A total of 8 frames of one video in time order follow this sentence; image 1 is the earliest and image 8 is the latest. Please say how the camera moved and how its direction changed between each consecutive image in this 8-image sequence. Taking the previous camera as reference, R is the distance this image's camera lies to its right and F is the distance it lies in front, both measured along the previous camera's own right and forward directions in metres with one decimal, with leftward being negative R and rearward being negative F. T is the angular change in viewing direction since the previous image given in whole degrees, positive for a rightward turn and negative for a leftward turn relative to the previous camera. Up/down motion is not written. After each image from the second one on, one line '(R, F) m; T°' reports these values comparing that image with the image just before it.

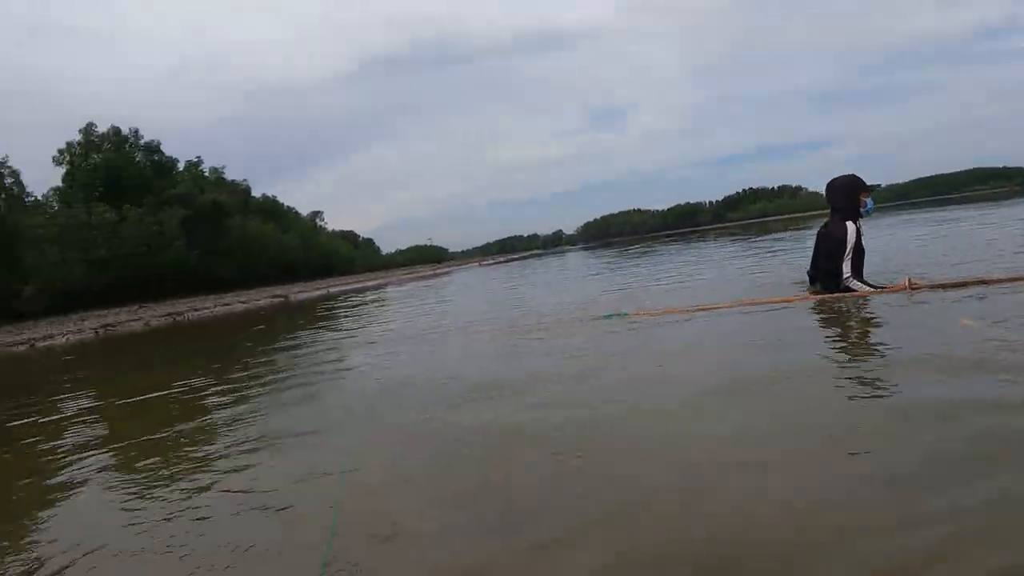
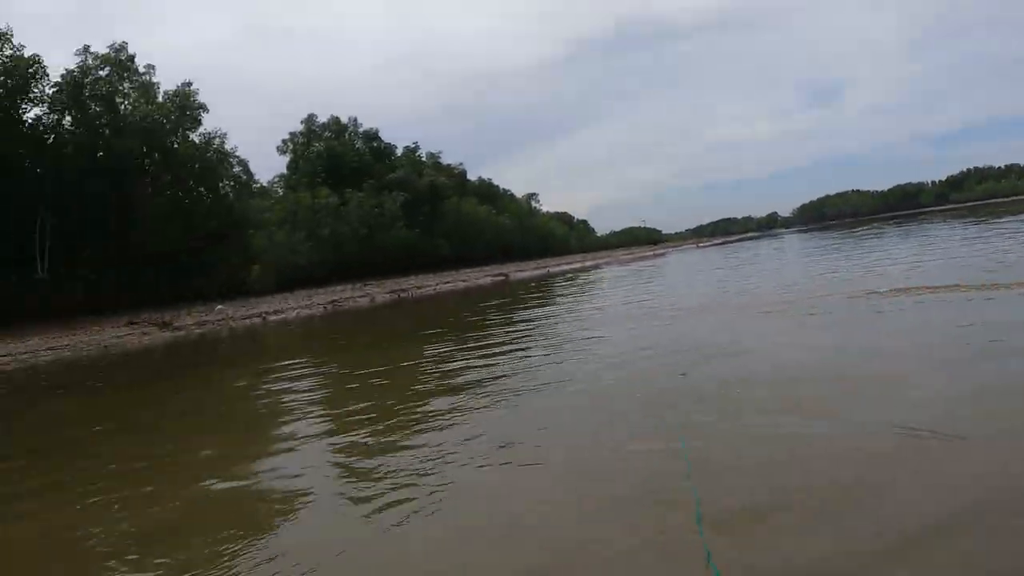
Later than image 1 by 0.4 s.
(-1.4, +1.4) m; -12°
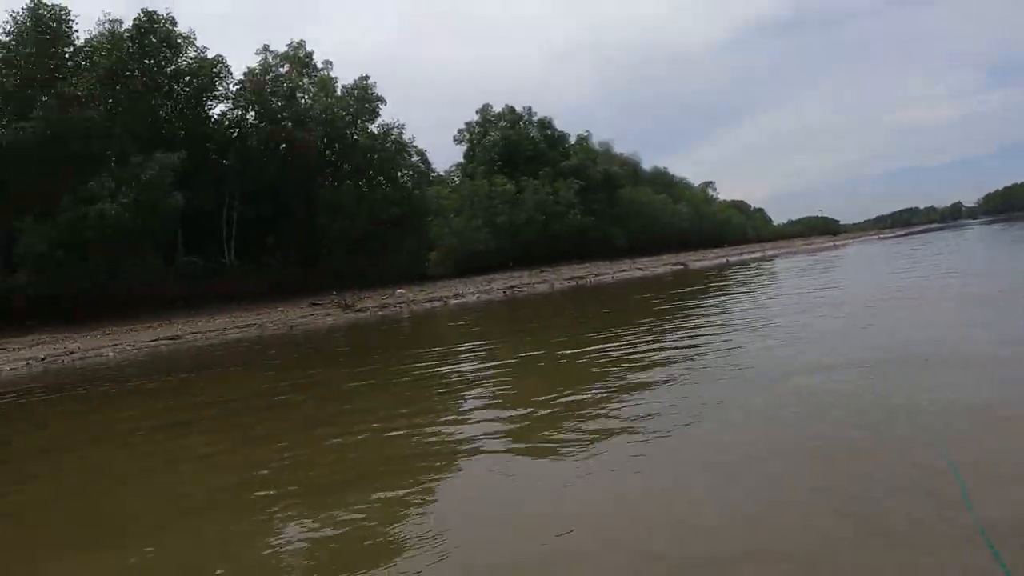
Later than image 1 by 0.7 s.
(-1.2, +0.3) m; -8°
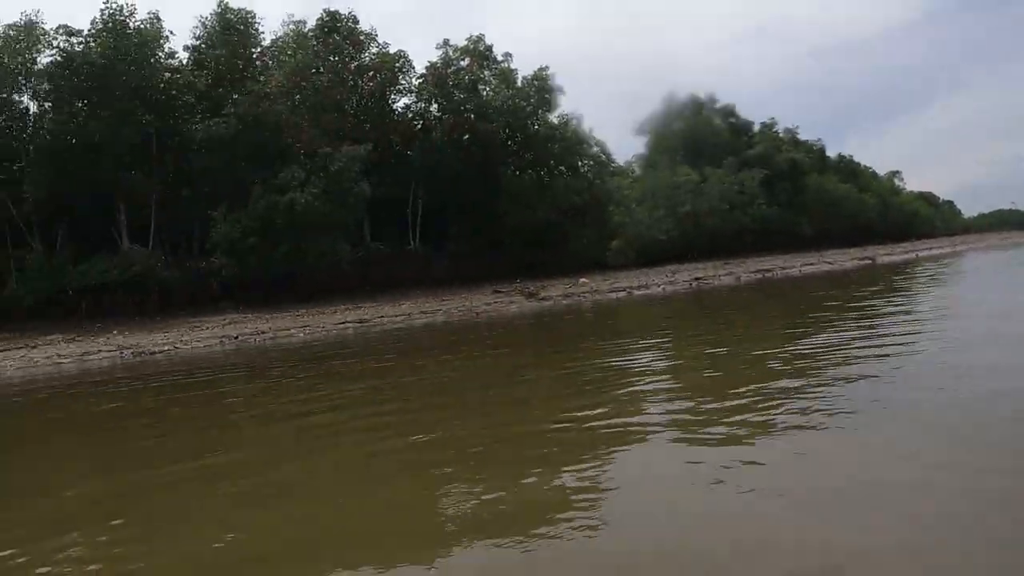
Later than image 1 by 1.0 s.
(-1.6, +0.2) m; -6°
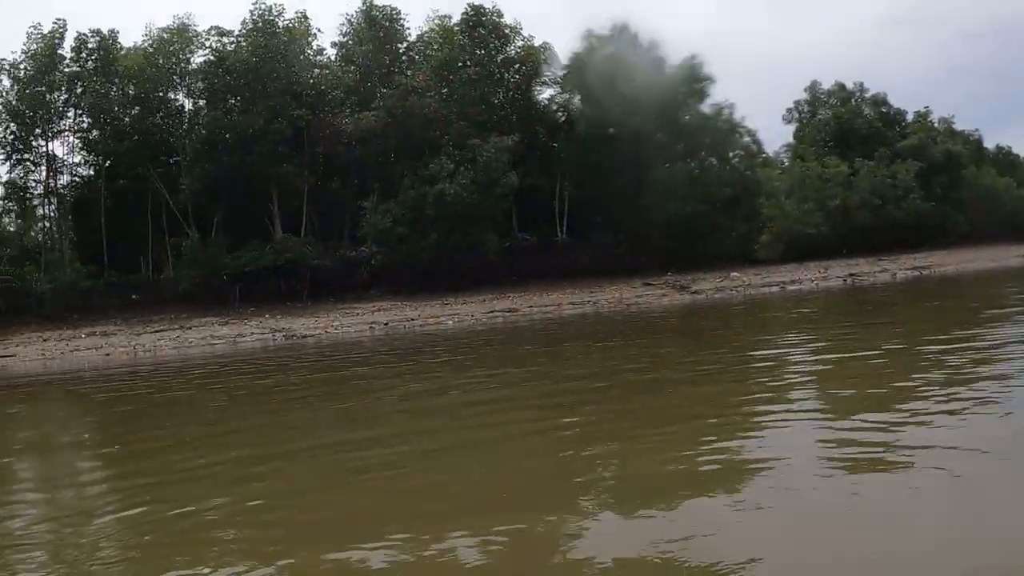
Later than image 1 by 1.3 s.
(-1.4, +0.2) m; -4°
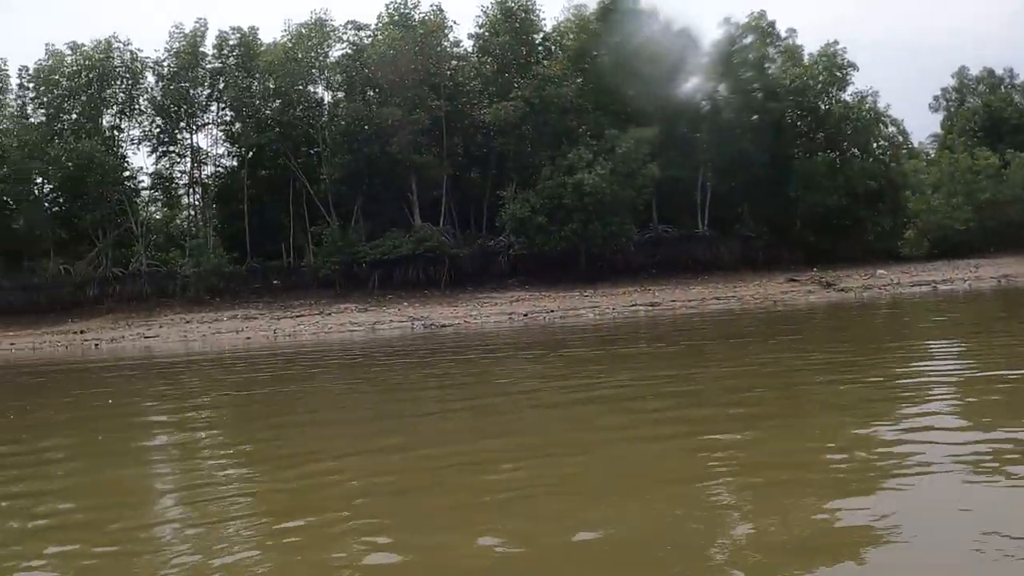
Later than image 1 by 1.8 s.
(-1.1, +0.1) m; -5°
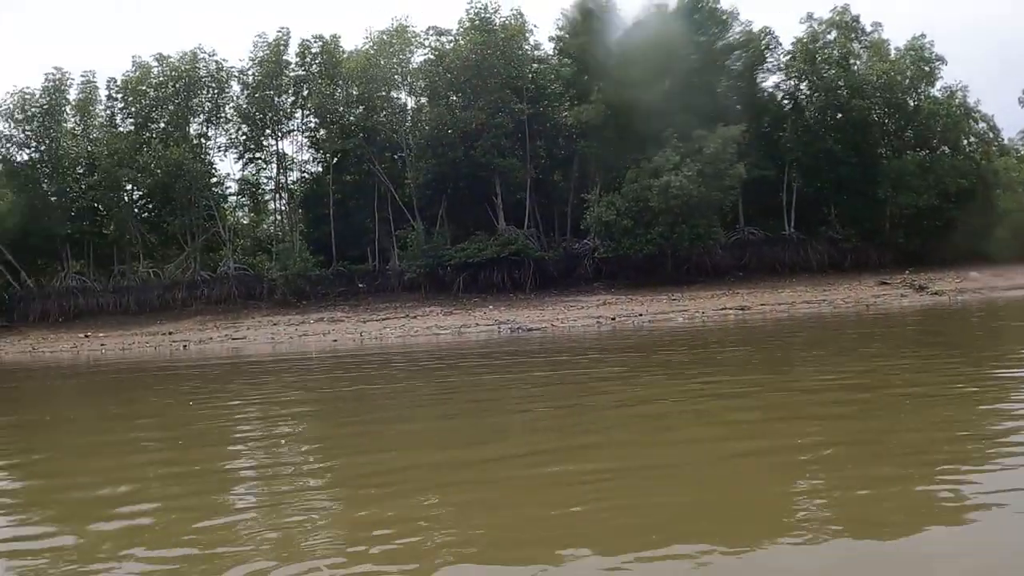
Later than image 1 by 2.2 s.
(-0.5, 0.0) m; -4°
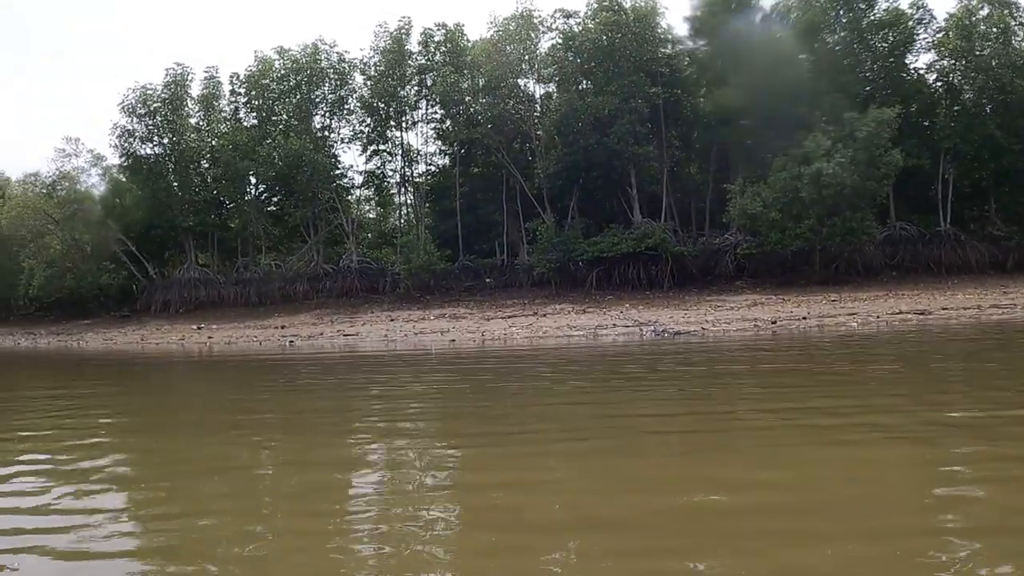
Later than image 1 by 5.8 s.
(-0.8, +0.4) m; -6°
